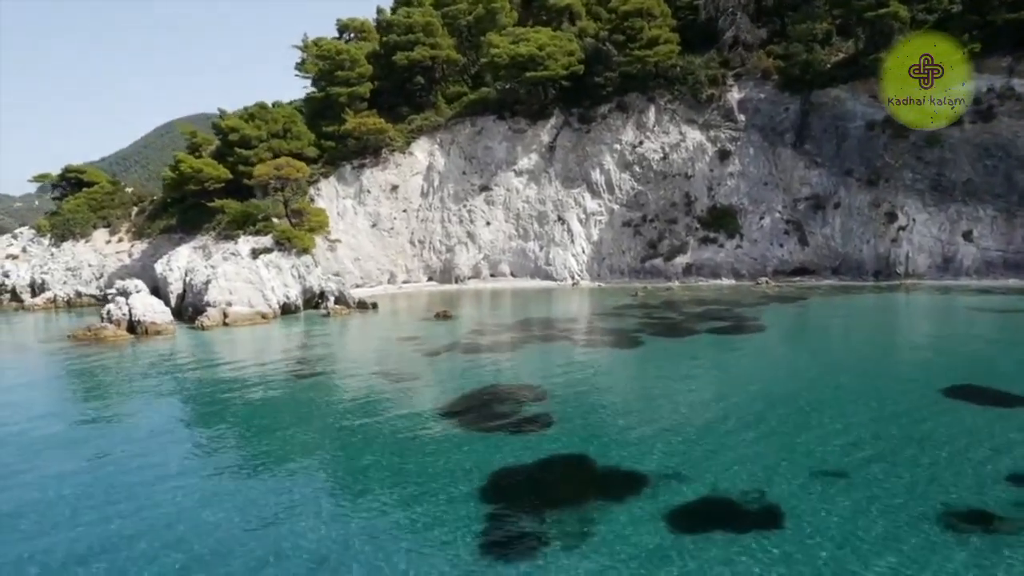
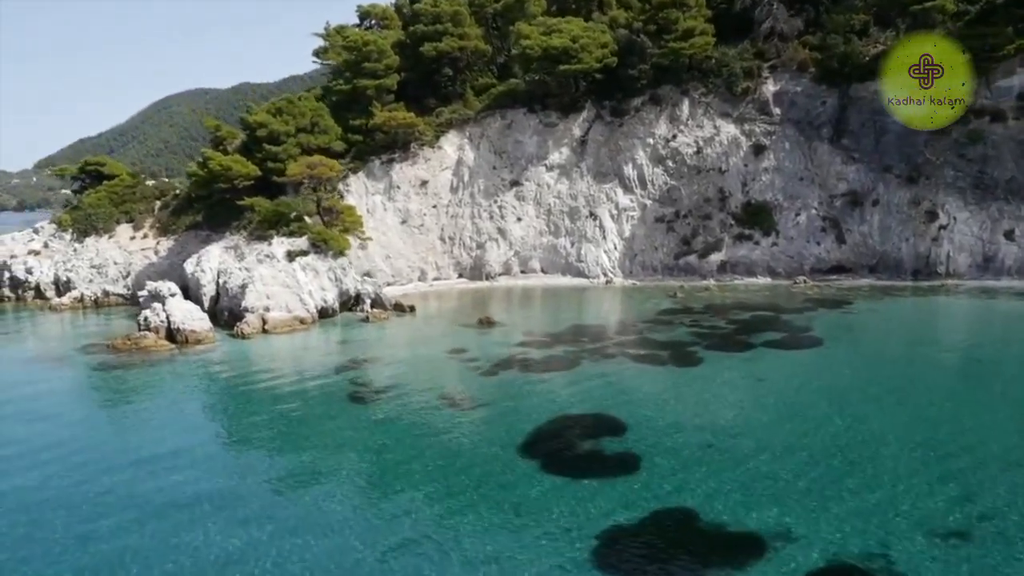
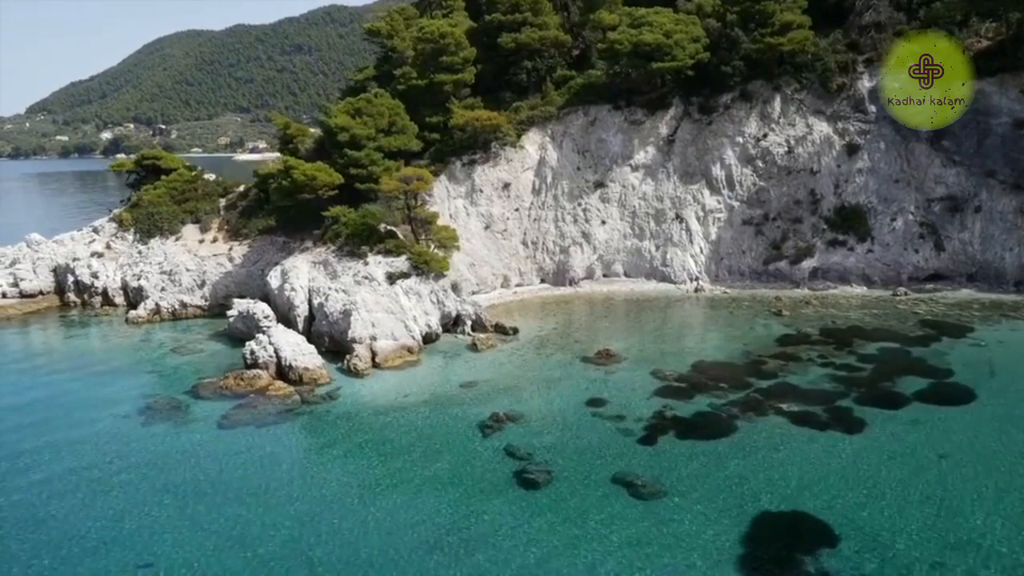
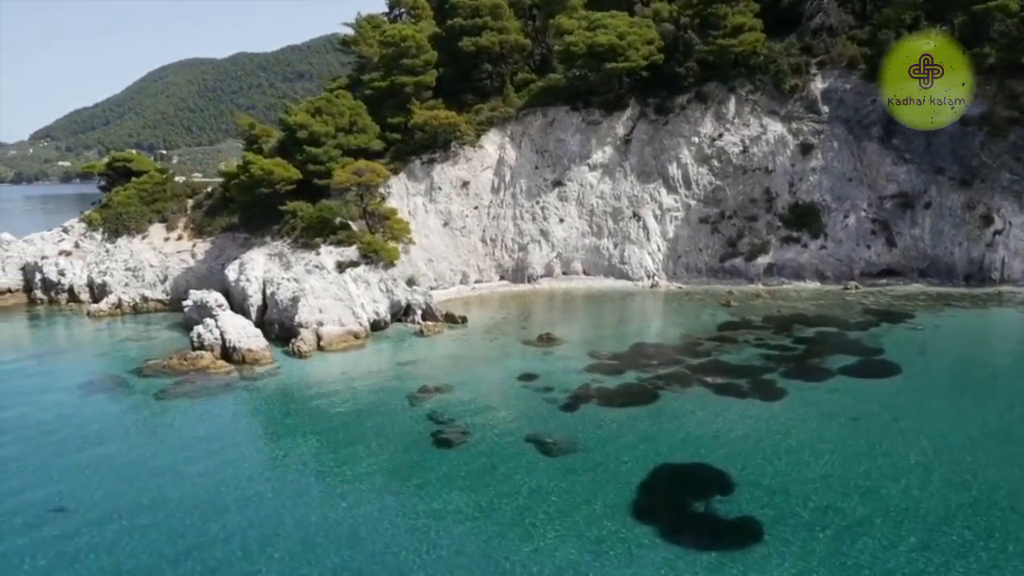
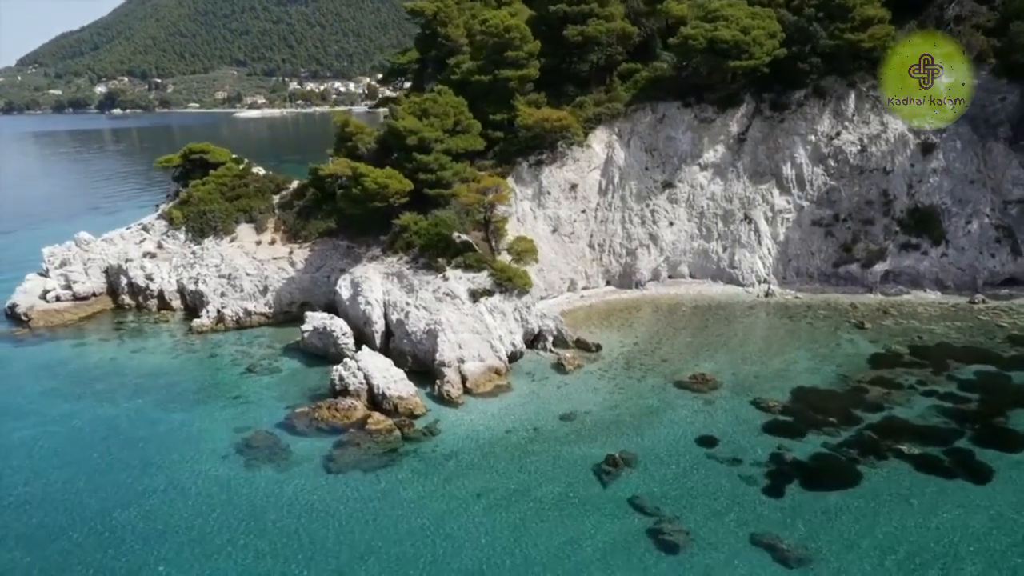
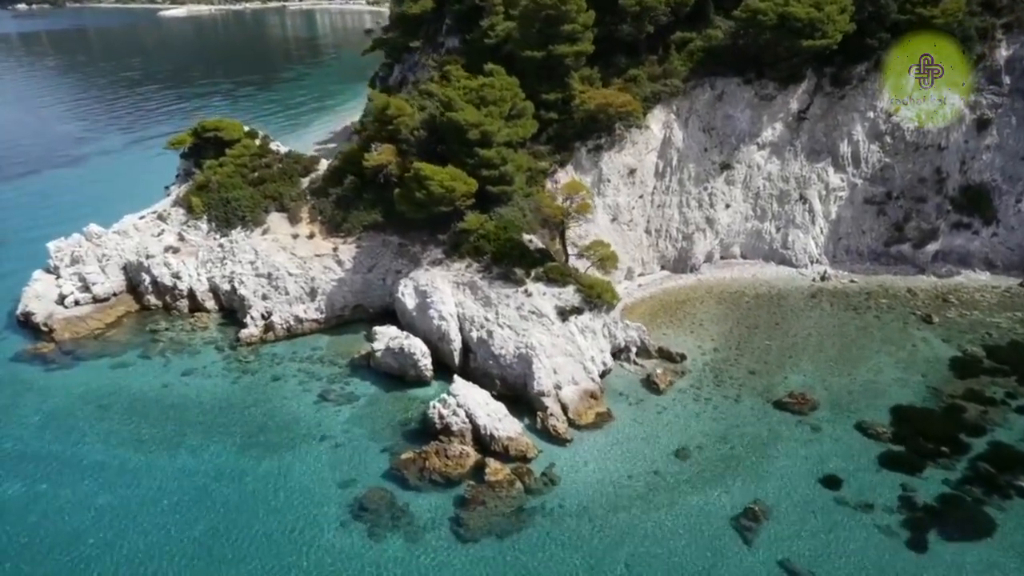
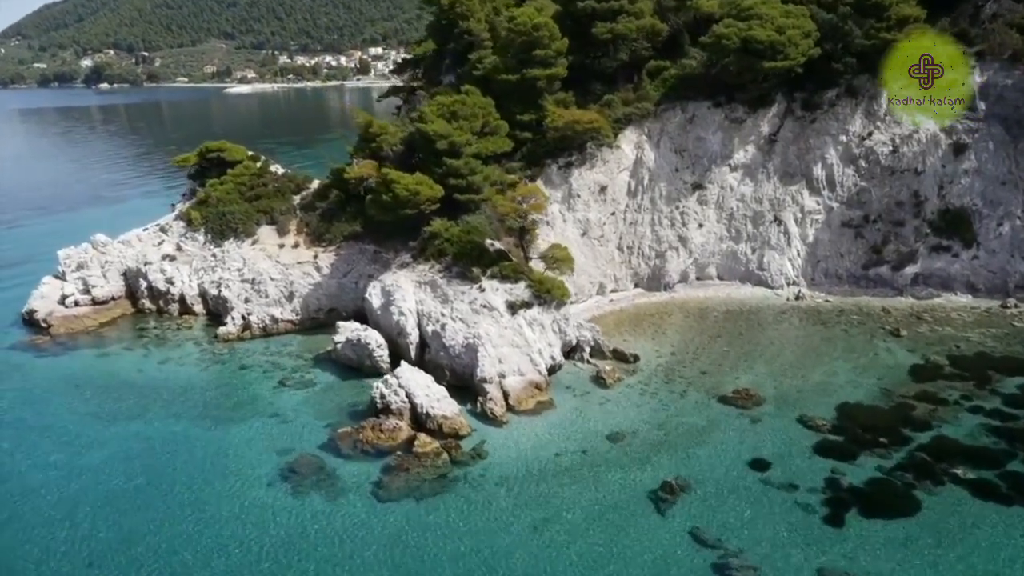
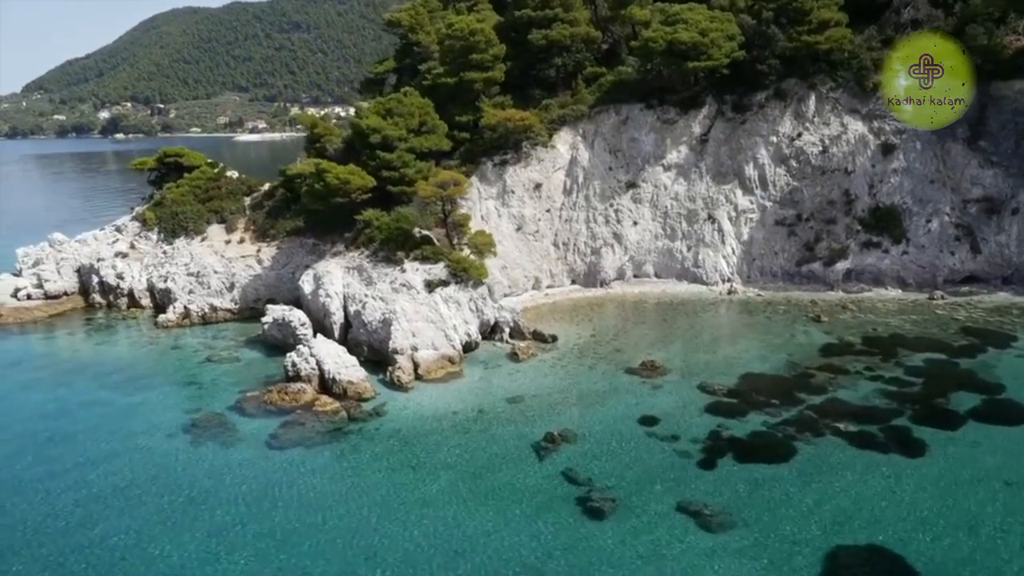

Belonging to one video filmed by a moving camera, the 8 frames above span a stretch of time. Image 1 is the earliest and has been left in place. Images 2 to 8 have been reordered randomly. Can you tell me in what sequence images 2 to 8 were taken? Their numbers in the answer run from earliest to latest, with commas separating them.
2, 4, 3, 8, 5, 7, 6
